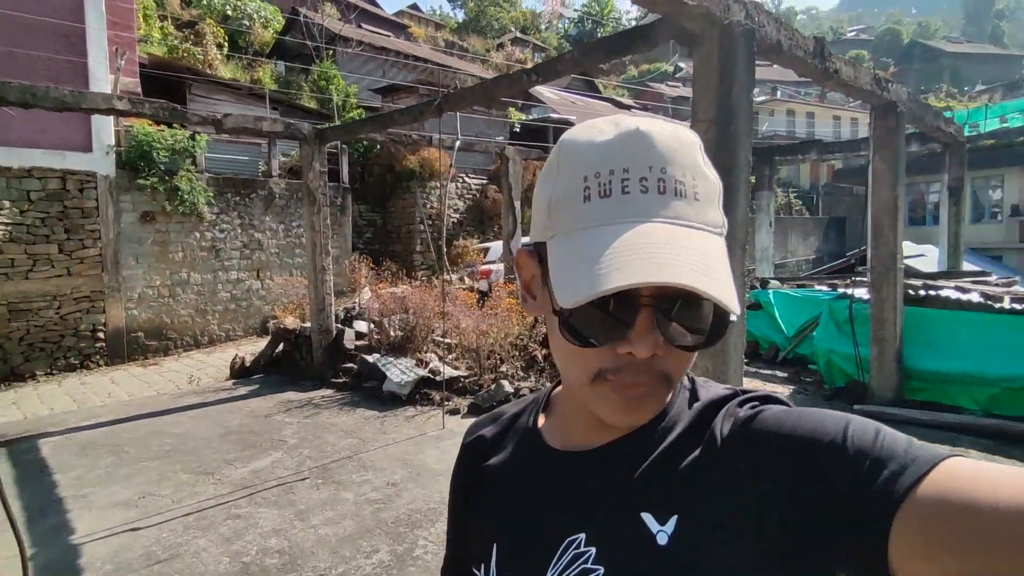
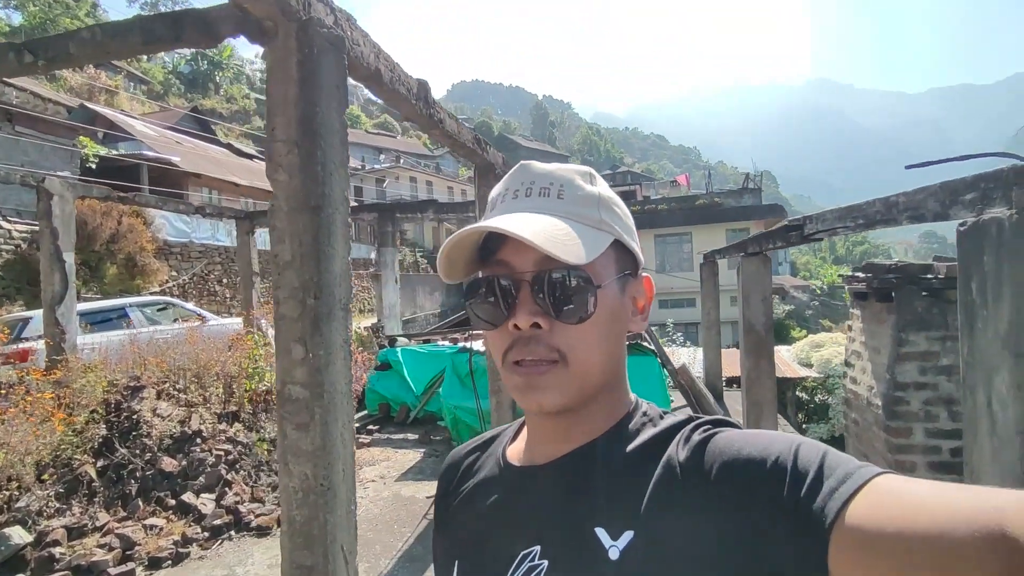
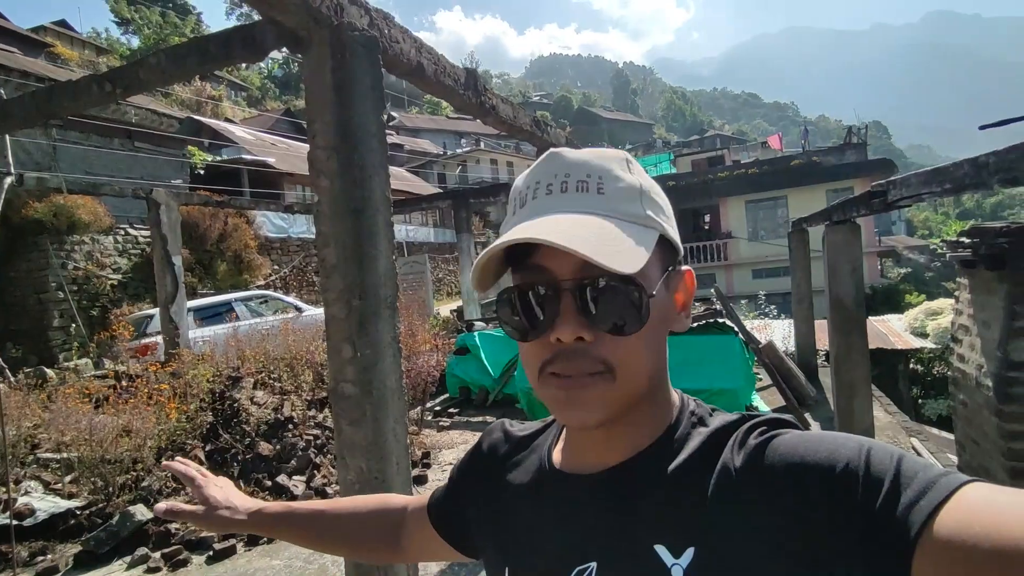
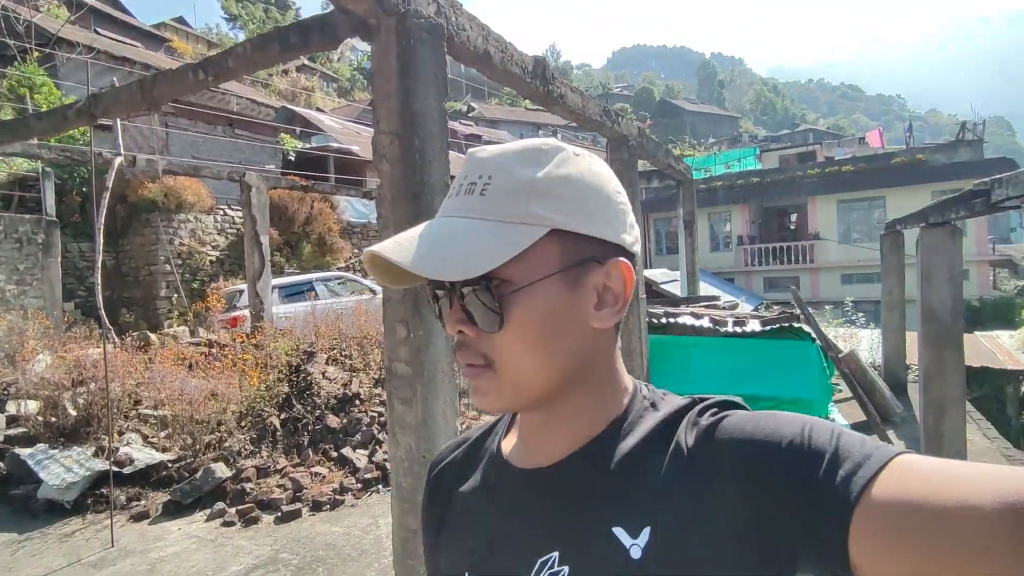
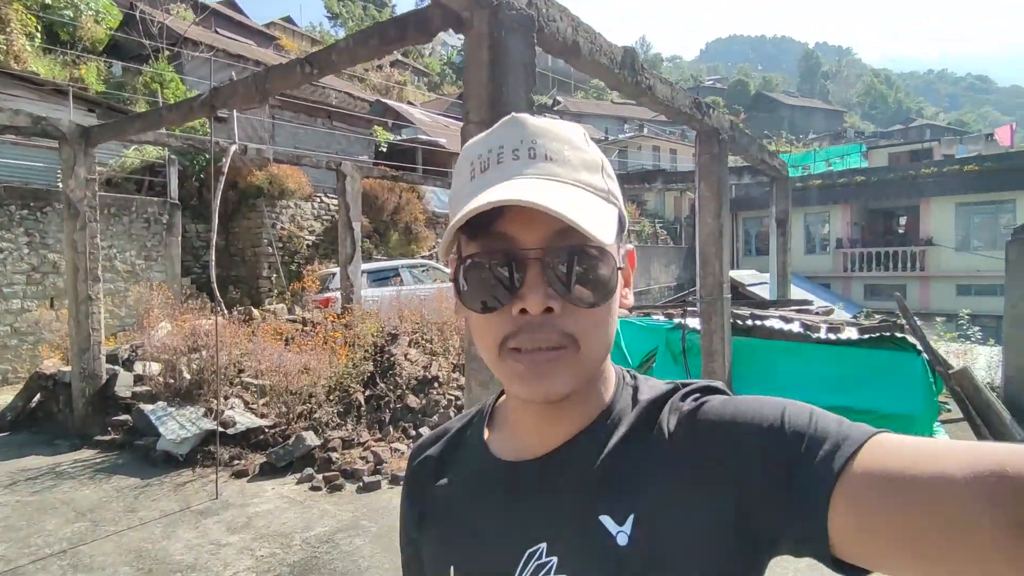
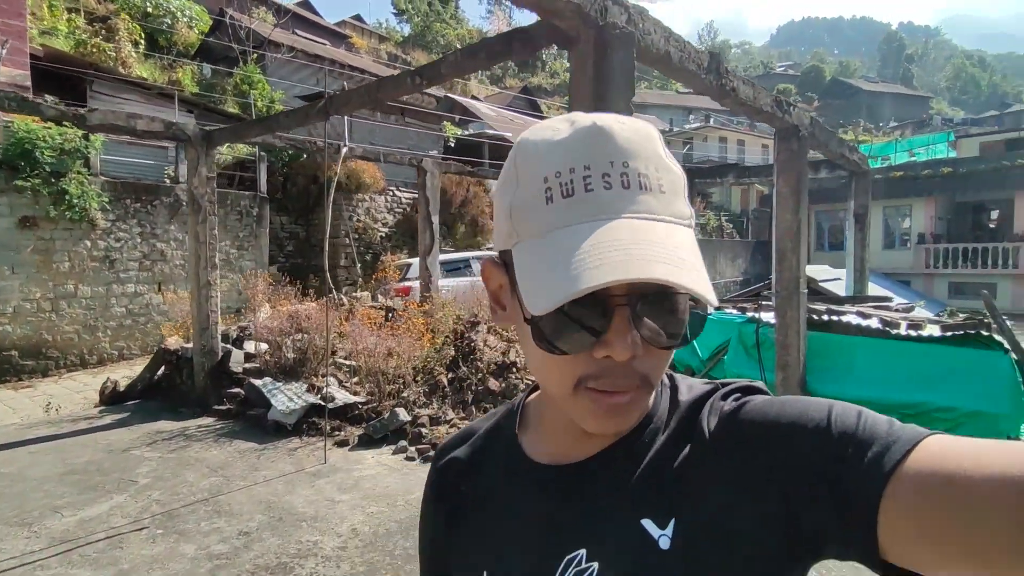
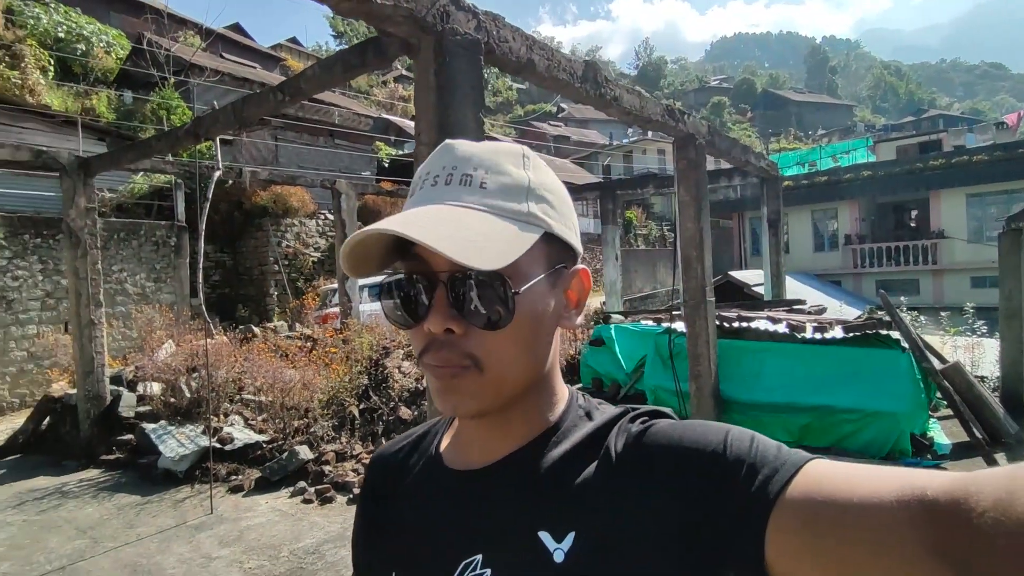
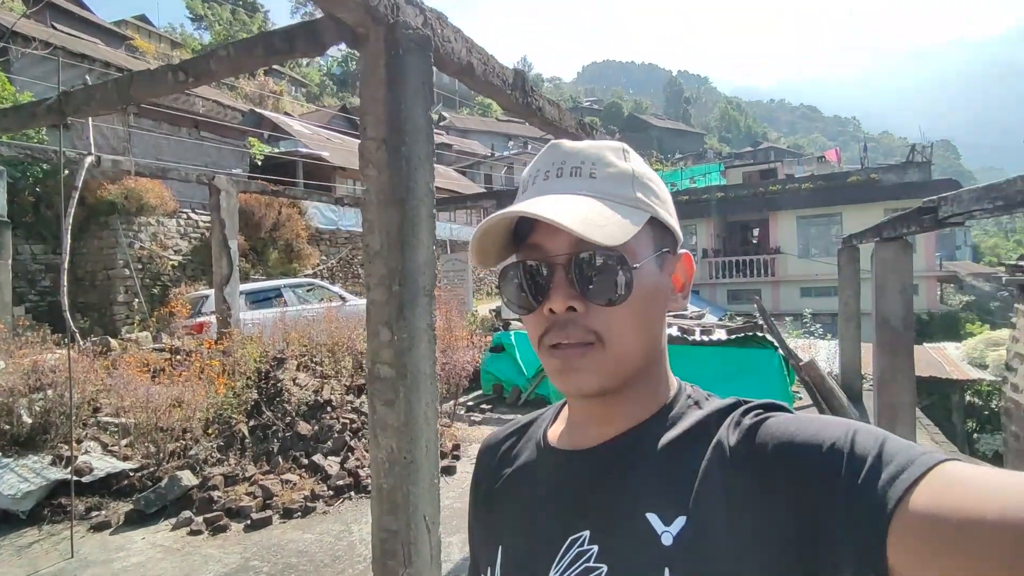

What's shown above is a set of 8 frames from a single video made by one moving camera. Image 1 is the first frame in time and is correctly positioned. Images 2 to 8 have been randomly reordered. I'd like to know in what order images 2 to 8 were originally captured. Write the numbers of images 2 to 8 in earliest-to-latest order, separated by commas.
6, 5, 4, 3, 7, 8, 2
